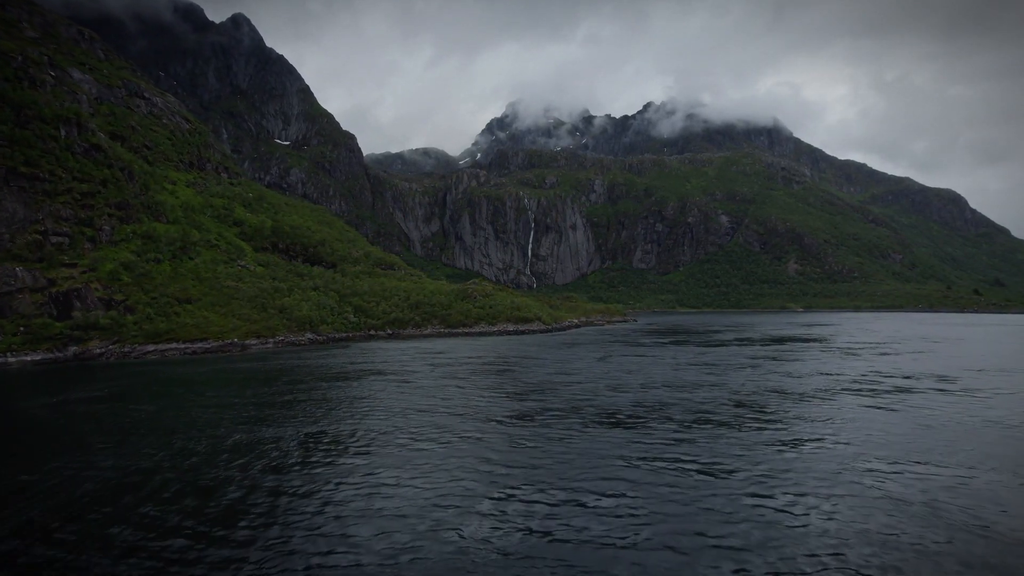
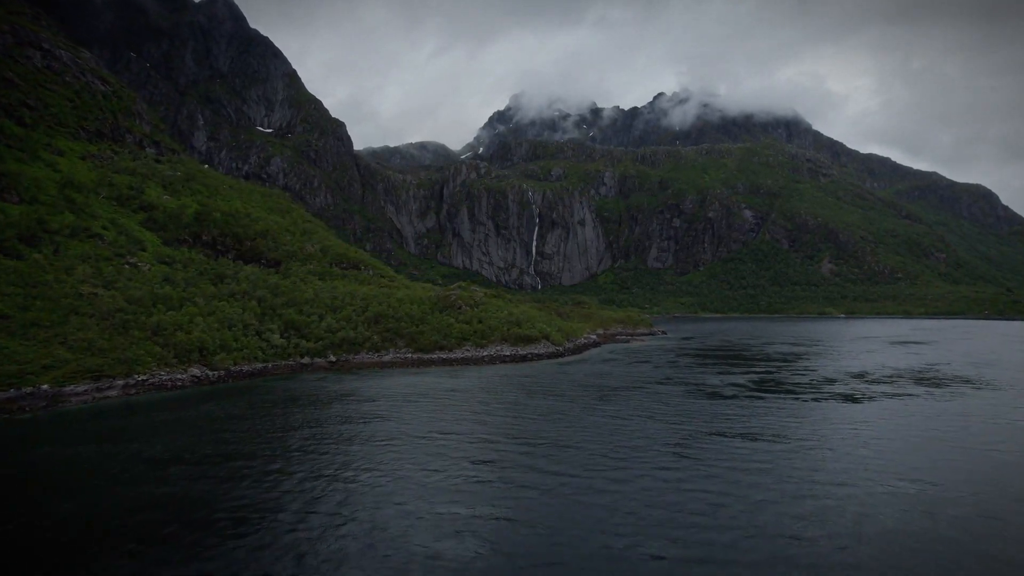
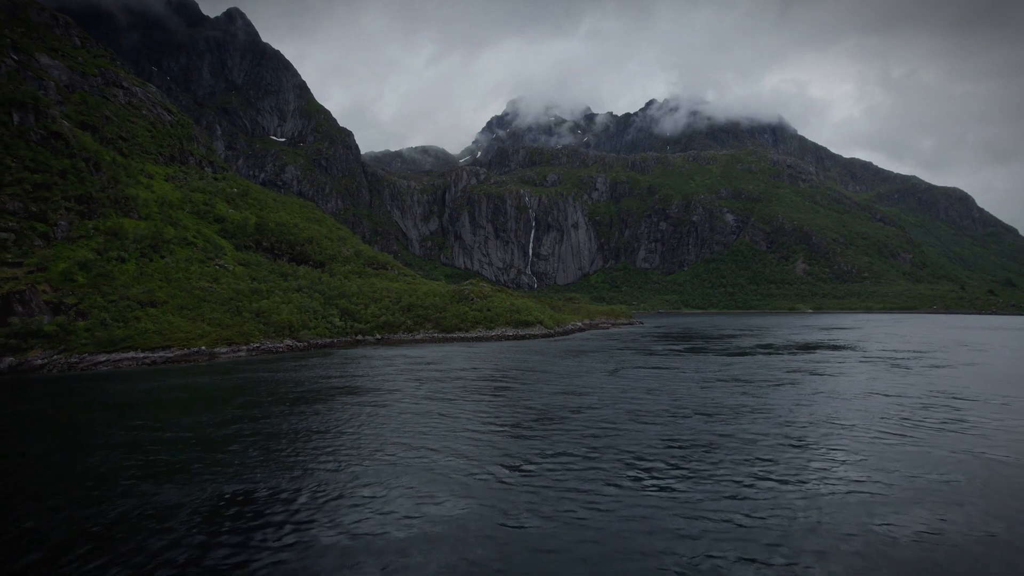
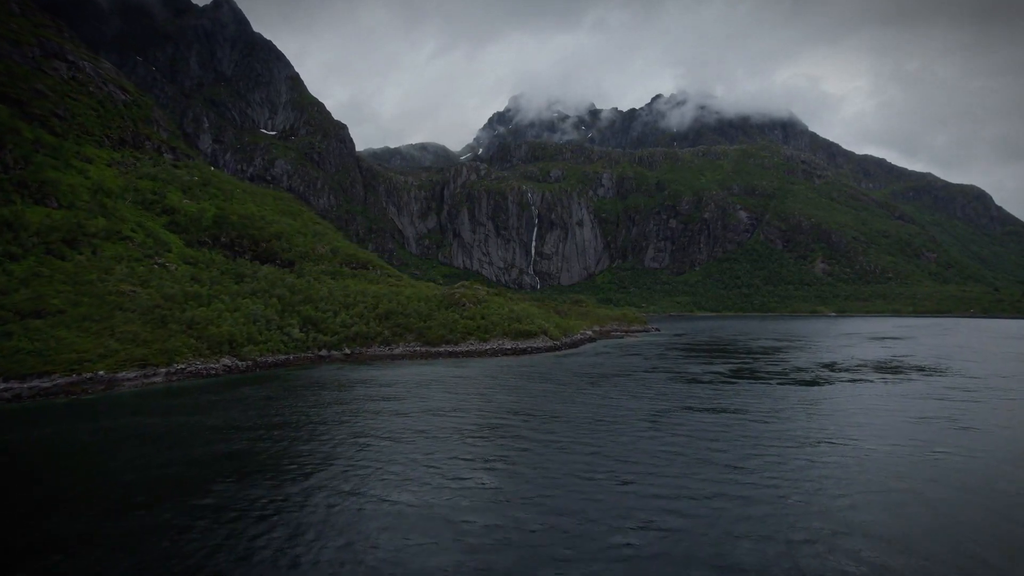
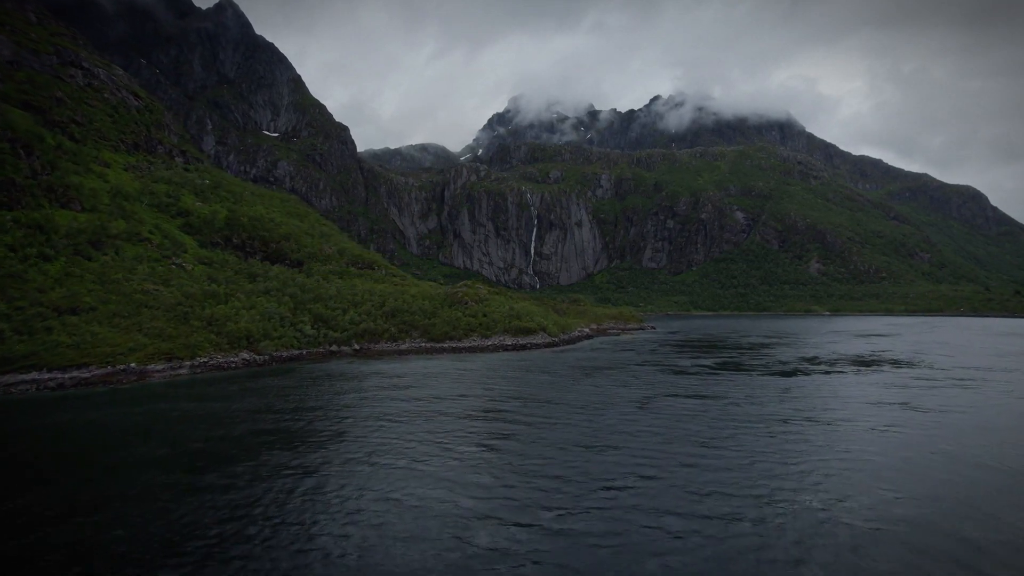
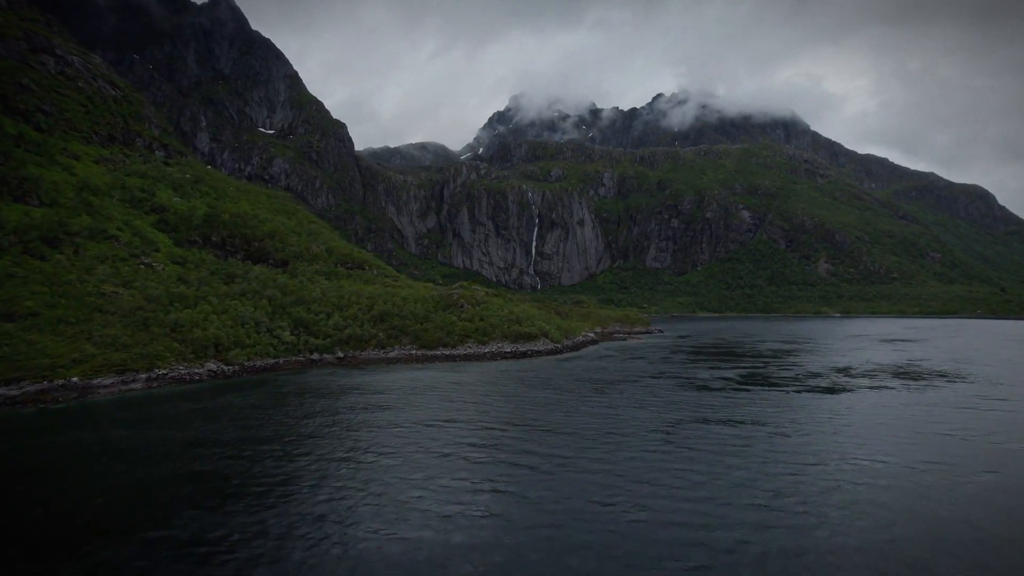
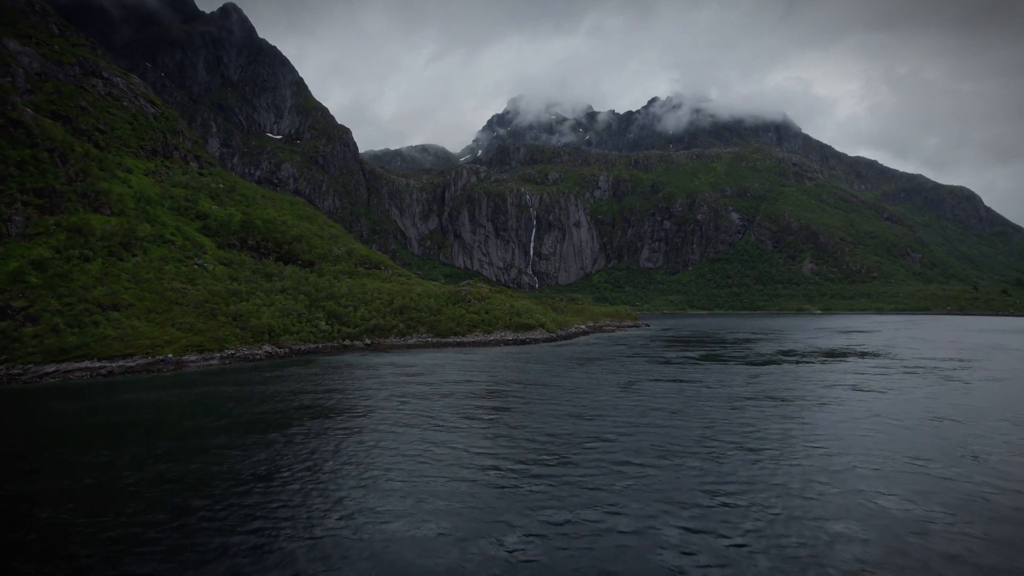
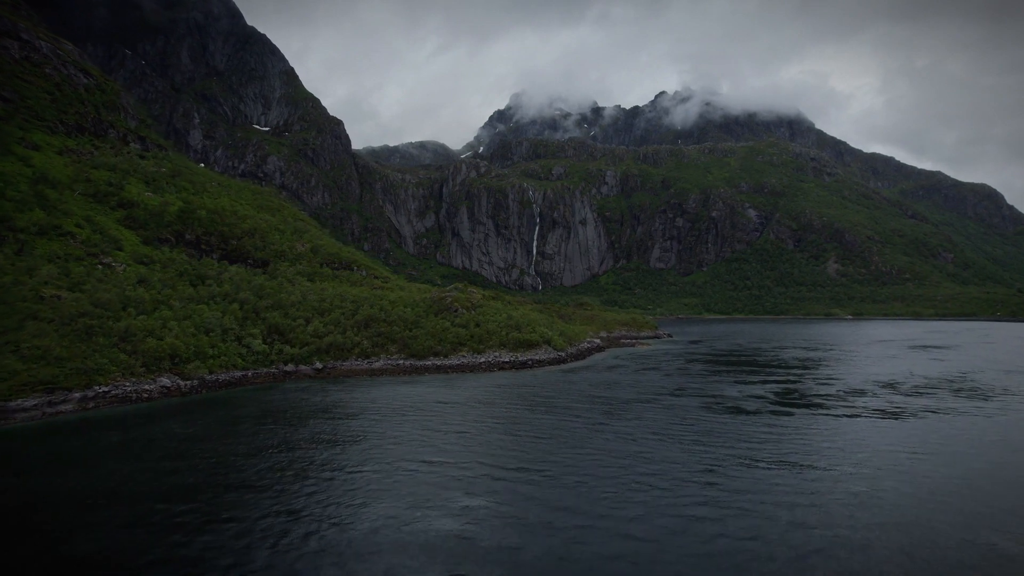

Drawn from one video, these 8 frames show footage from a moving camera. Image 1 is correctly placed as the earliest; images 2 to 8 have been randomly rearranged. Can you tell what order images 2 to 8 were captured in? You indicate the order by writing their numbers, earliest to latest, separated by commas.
3, 7, 5, 4, 6, 2, 8
